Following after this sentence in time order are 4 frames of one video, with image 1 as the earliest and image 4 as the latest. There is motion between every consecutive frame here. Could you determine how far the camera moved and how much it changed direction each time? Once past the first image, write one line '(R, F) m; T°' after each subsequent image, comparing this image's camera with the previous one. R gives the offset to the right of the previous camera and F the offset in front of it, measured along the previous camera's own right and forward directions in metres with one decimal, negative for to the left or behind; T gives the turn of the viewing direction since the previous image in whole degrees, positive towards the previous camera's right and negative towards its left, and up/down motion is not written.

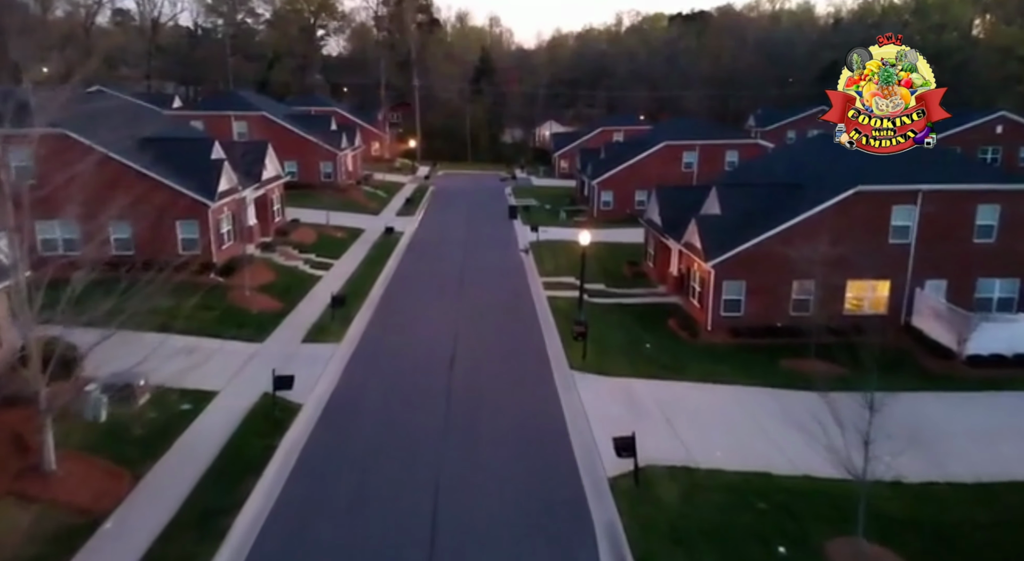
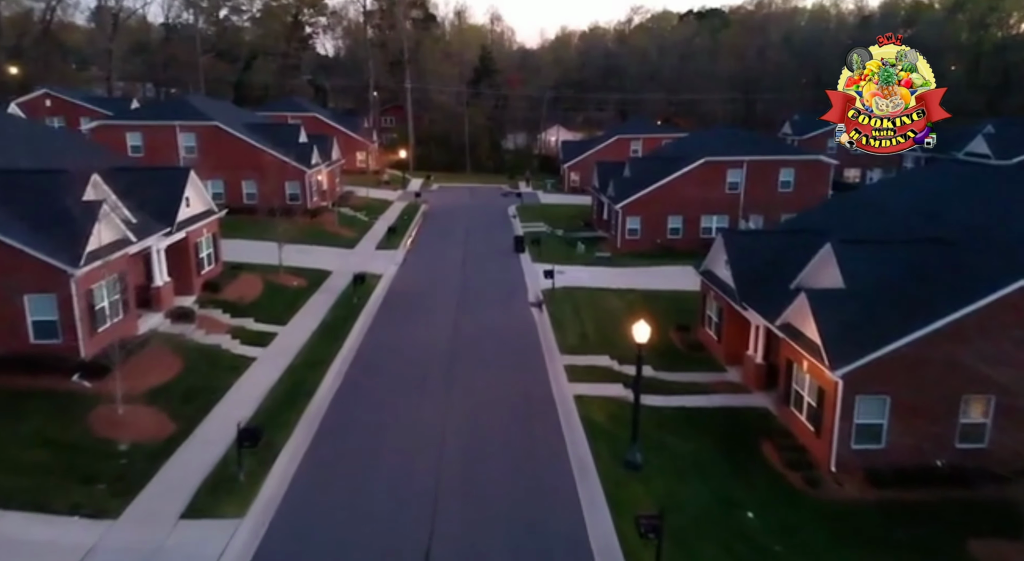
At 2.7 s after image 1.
(-0.3, +8.2) m; 0°
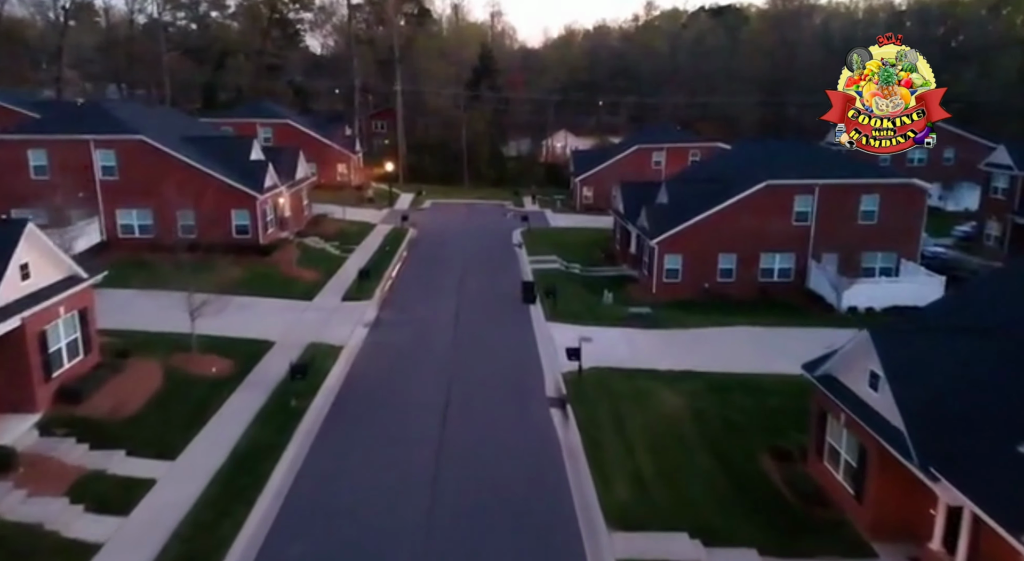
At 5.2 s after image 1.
(-0.3, +8.0) m; 0°
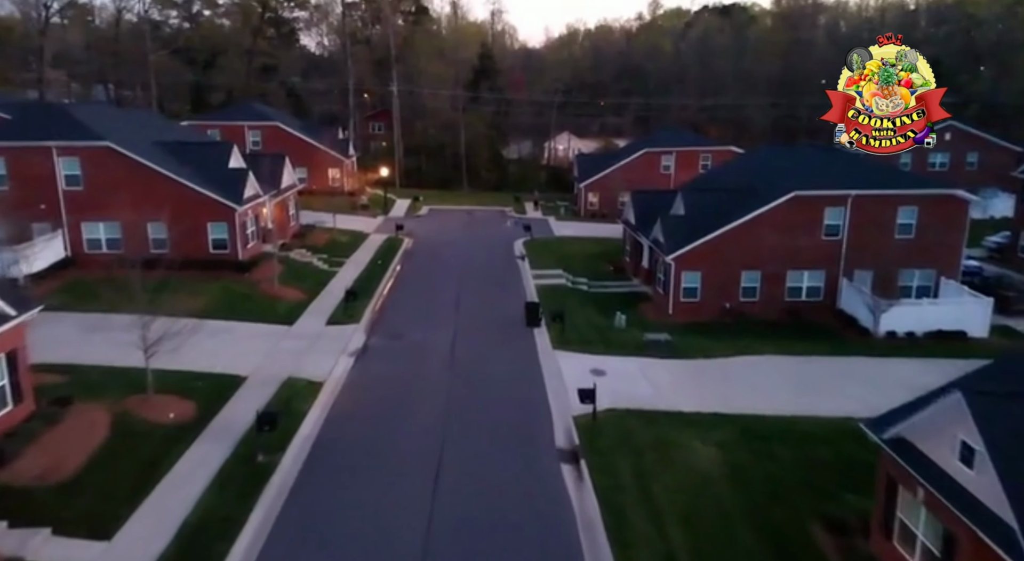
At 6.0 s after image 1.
(-0.1, +2.5) m; 0°
